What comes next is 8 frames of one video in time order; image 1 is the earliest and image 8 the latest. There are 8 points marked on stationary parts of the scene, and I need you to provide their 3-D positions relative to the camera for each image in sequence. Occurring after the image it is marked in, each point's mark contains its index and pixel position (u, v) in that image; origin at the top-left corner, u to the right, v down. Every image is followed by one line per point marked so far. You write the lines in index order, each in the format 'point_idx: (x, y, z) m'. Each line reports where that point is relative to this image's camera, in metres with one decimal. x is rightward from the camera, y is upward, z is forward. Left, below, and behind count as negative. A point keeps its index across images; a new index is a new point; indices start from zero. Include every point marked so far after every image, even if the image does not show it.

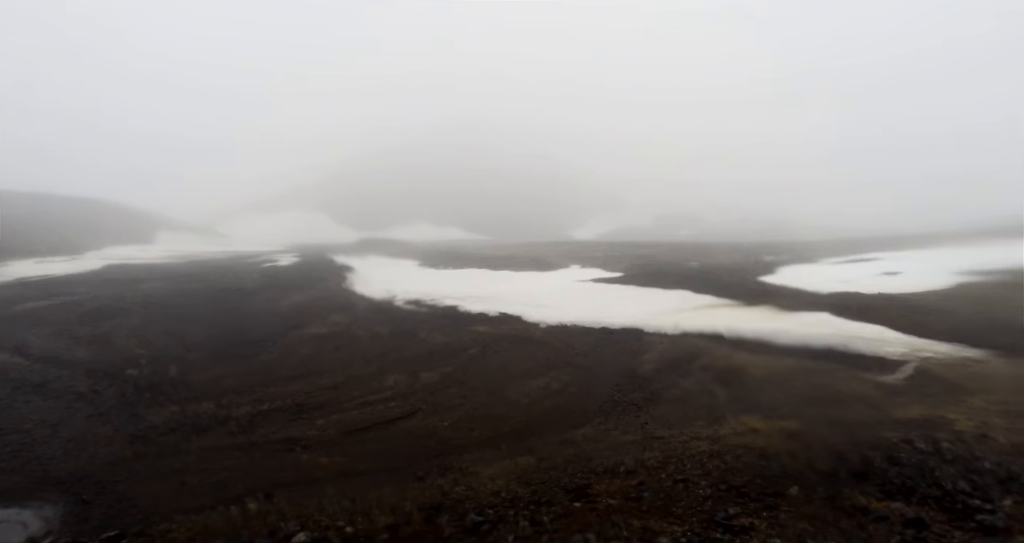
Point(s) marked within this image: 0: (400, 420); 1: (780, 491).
0: (-3.1, -3.9, +14.2) m
1: (+5.5, -4.3, +11.0) m
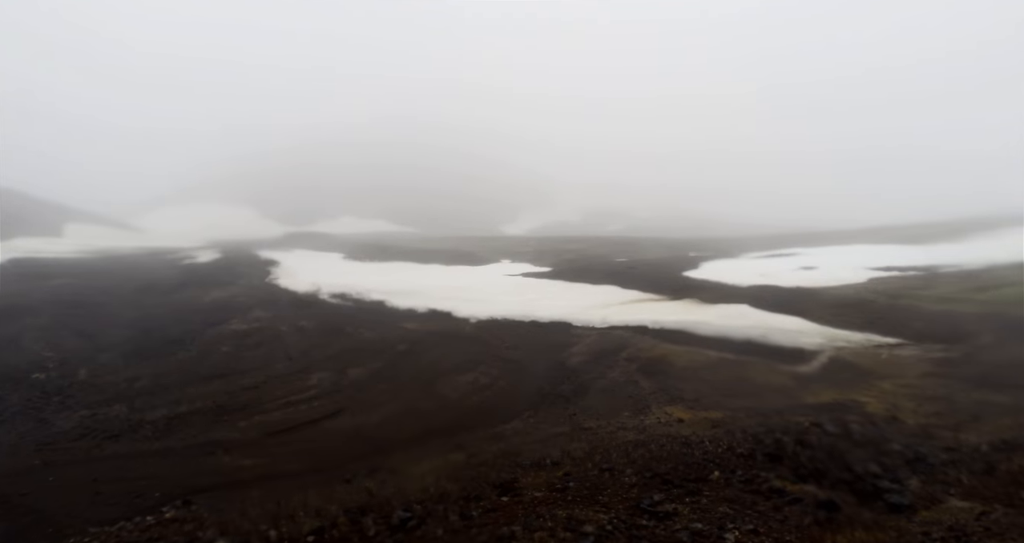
0: (-4.8, -3.8, +14.0) m
1: (+4.0, -4.3, +11.4) m
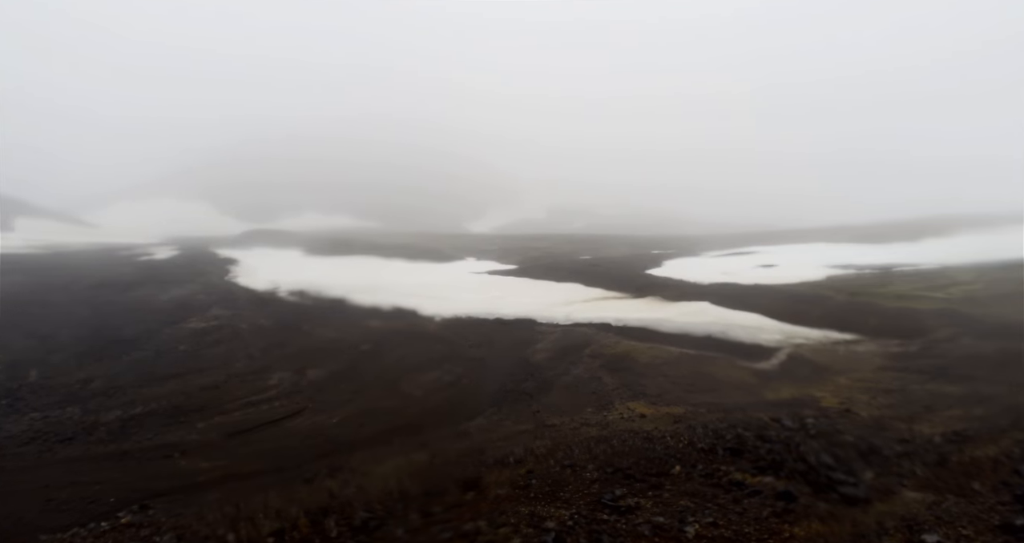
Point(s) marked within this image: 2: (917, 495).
0: (-5.7, -3.7, +13.7) m
1: (+3.2, -4.3, +11.5) m
2: (+8.0, -4.4, +10.6) m
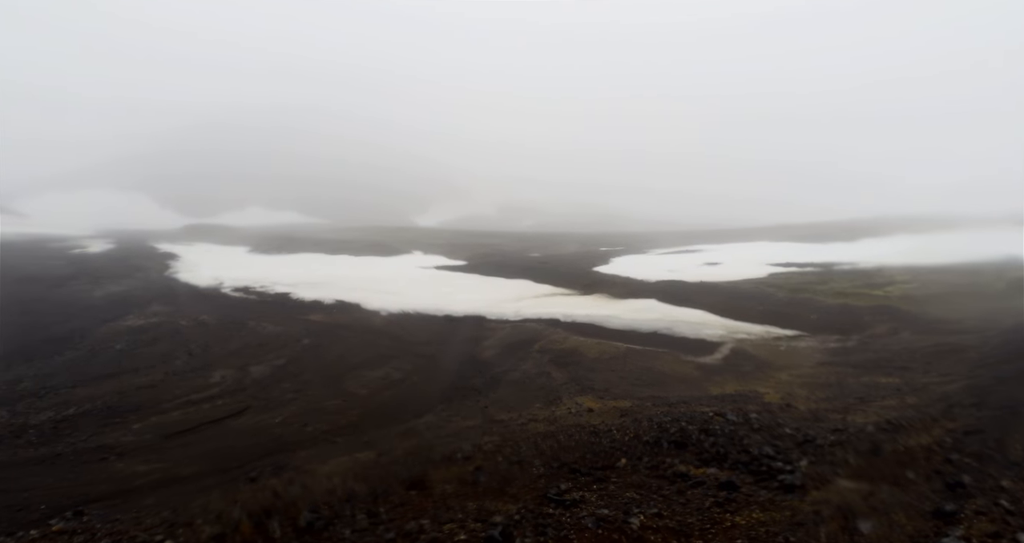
0: (-7.0, -3.6, +13.4) m
1: (+2.0, -4.1, +11.6) m
2: (+6.9, -4.2, +10.9) m
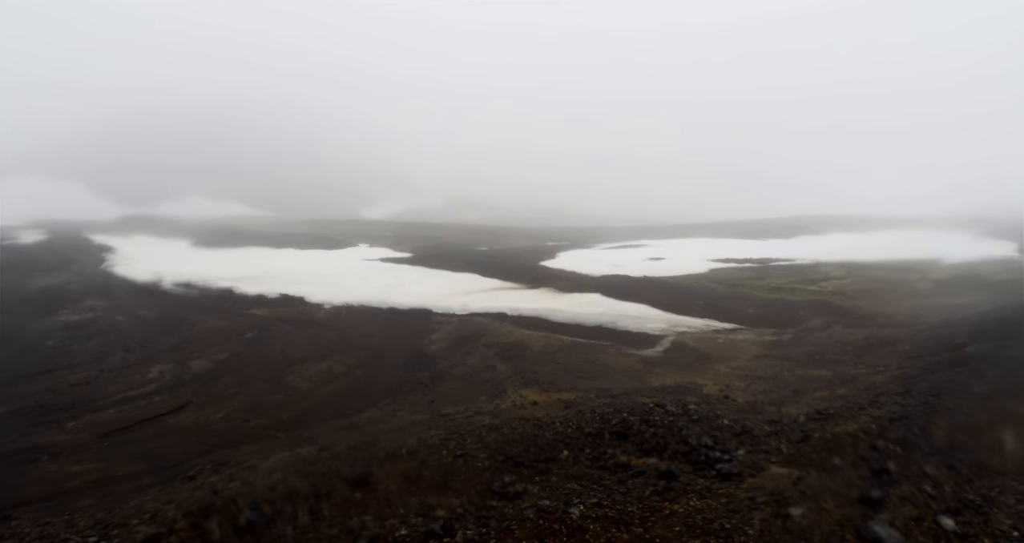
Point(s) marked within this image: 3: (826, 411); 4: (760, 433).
0: (-8.3, -3.5, +13.1) m
1: (+0.8, -4.0, +11.8) m
2: (+5.7, -4.1, +11.3) m
3: (+7.6, -3.4, +13.3) m
4: (+5.7, -3.7, +12.6) m
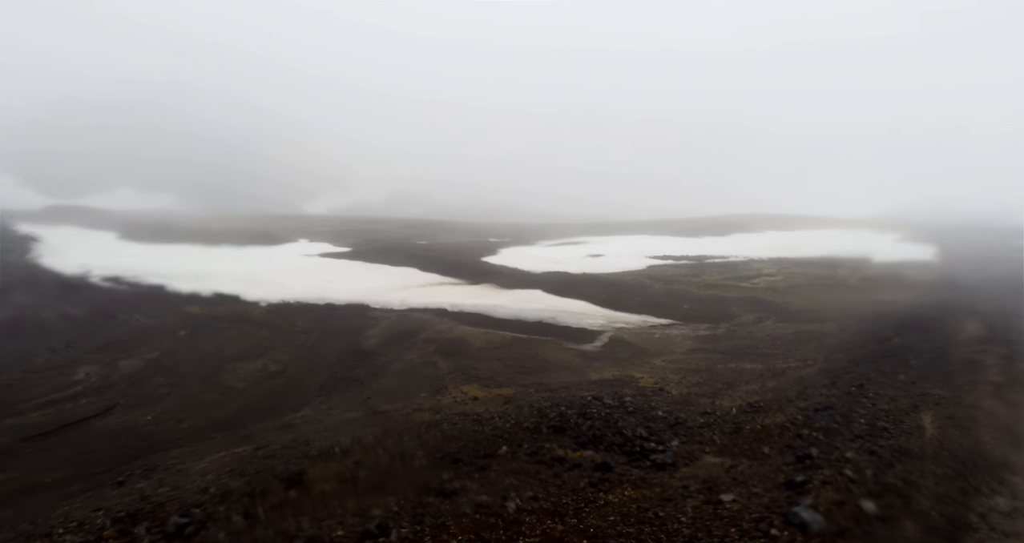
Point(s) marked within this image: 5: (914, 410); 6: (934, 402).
0: (-9.7, -3.4, +12.6) m
1: (-0.6, -3.9, +11.9) m
2: (+4.3, -4.0, +11.7) m
3: (+6.2, -3.3, +13.8) m
4: (+4.3, -3.6, +13.0) m
5: (+9.6, -3.3, +13.0) m
6: (+10.3, -3.2, +13.2) m
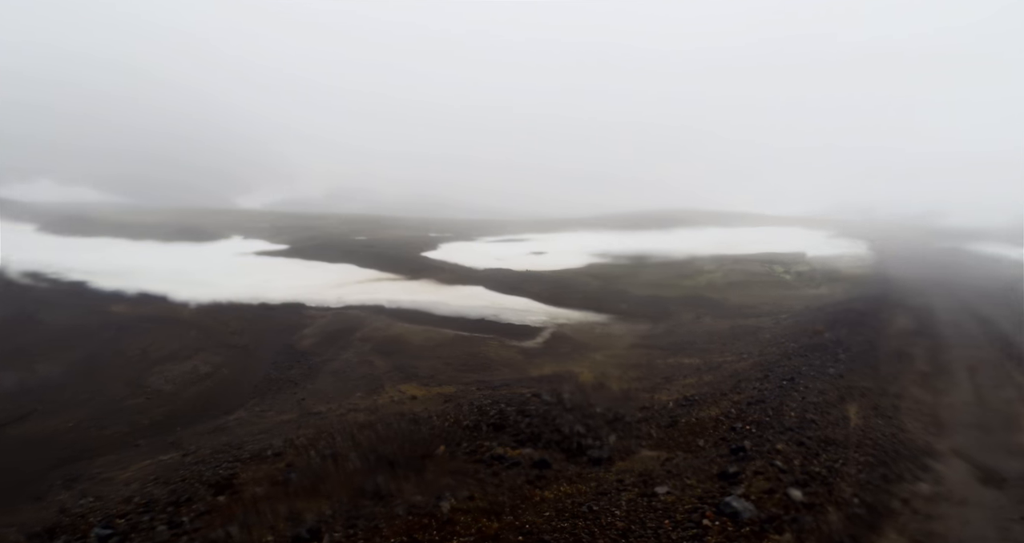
0: (-11.1, -3.4, +12.0) m
1: (-1.9, -3.9, +11.9) m
2: (+3.0, -4.0, +12.0) m
3: (+4.7, -3.2, +14.1) m
4: (+2.9, -3.5, +13.3) m
5: (+8.2, -3.2, +13.6) m
6: (+8.8, -3.1, +13.9) m
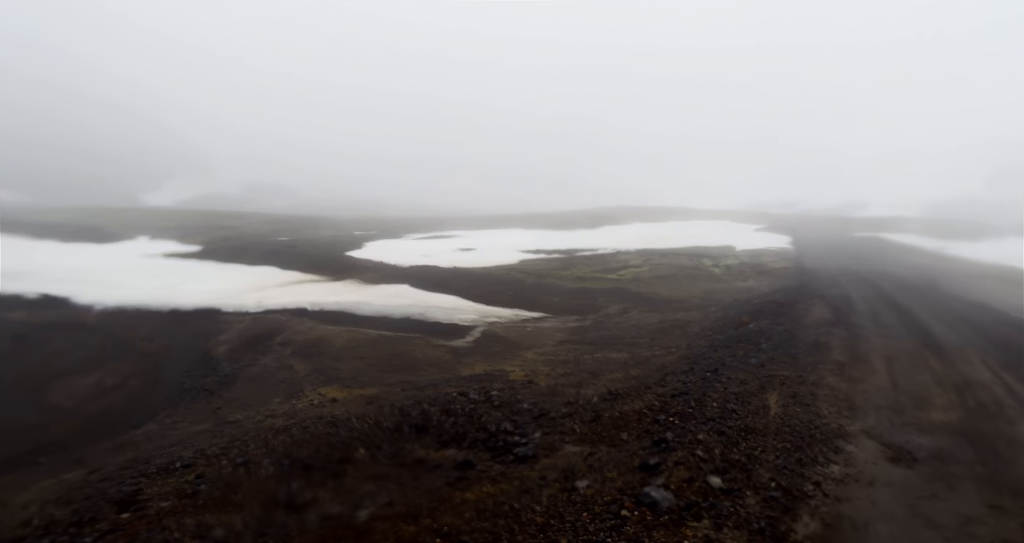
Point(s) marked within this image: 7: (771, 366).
0: (-12.8, -3.5, +11.5) m
1: (-3.6, -4.0, +11.9) m
2: (+1.2, -4.0, +12.3) m
3: (+2.8, -3.2, +14.5) m
4: (+1.1, -3.5, +13.5) m
5: (+6.4, -3.2, +14.2) m
6: (+7.0, -3.1, +14.5) m
7: (+7.2, -2.7, +15.3) m
